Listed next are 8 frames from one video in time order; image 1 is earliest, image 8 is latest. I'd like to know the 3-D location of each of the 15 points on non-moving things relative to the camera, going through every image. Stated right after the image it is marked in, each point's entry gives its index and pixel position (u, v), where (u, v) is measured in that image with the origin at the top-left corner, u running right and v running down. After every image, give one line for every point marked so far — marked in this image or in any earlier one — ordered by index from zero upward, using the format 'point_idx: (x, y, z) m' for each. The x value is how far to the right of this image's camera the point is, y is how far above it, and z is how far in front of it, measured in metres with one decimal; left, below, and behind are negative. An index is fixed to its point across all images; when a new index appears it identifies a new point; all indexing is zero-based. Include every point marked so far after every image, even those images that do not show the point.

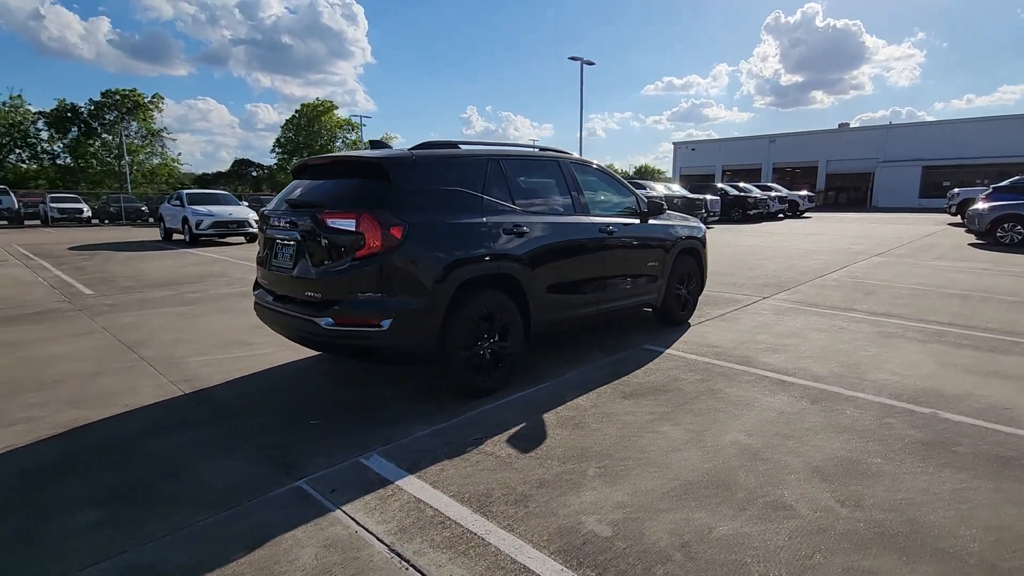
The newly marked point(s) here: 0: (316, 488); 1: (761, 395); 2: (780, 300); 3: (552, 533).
0: (-1.1, -1.2, +3.2) m
1: (+2.1, -0.9, +4.6) m
2: (+4.3, -0.2, +8.6) m
3: (+0.2, -1.2, +2.7) m
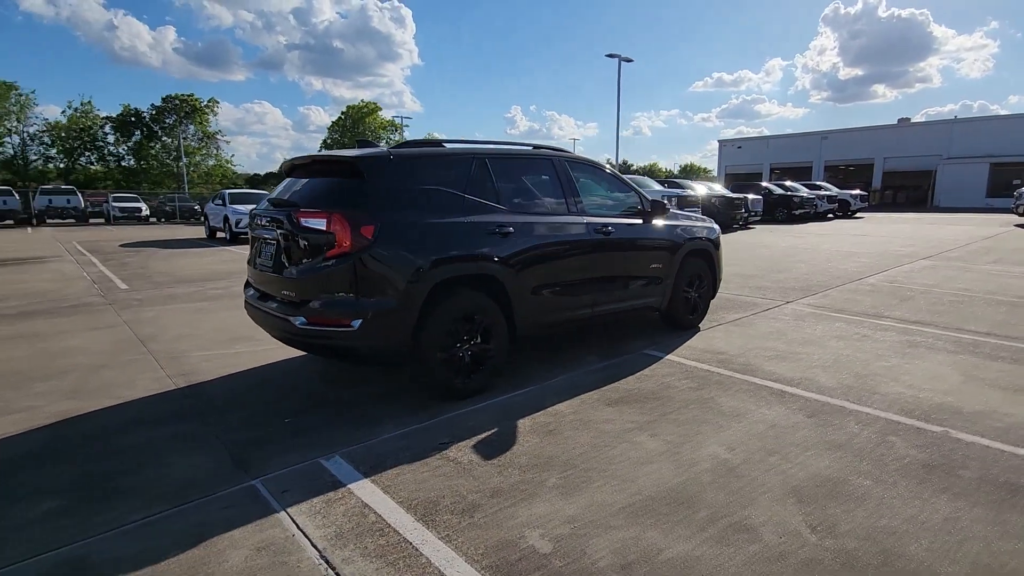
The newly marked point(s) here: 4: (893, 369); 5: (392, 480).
0: (-1.4, -1.2, +3.1) m
1: (+2.0, -1.0, +4.4) m
2: (+4.4, -0.3, +8.2) m
3: (-0.1, -1.3, +2.6) m
4: (+3.7, -0.8, +5.3) m
5: (-0.7, -1.1, +3.2) m
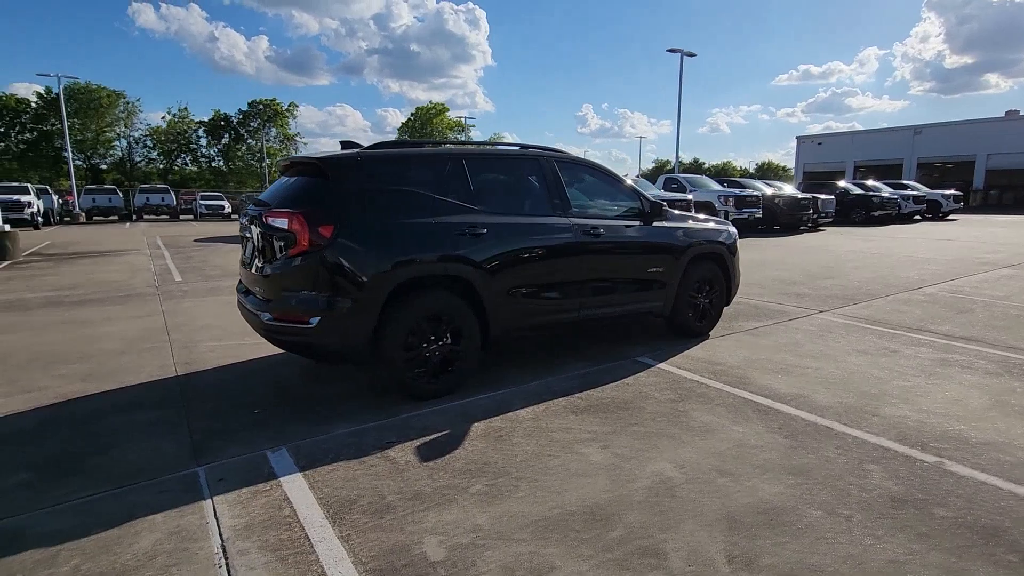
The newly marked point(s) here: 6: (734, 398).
0: (-1.9, -1.1, +3.3) m
1: (+1.7, -1.0, +4.1) m
2: (+4.6, -0.4, +7.5) m
3: (-0.6, -1.3, +2.6) m
4: (+3.5, -0.9, +4.8) m
5: (-1.1, -1.1, +3.3) m
6: (+1.9, -0.9, +4.5) m
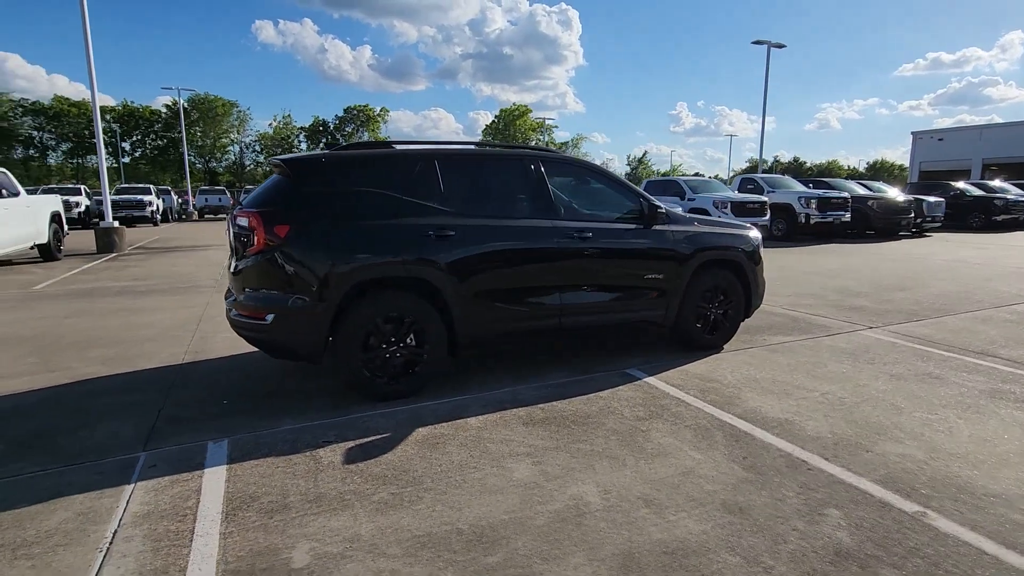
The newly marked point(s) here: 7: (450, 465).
0: (-2.4, -1.1, +3.5) m
1: (+1.2, -1.1, +3.7) m
2: (+4.7, -0.6, +6.7) m
3: (-1.3, -1.3, +2.6) m
4: (+3.2, -1.0, +4.1) m
5: (-1.7, -1.1, +3.4) m
6: (+1.5, -1.0, +4.1) m
7: (-0.4, -1.1, +3.5) m
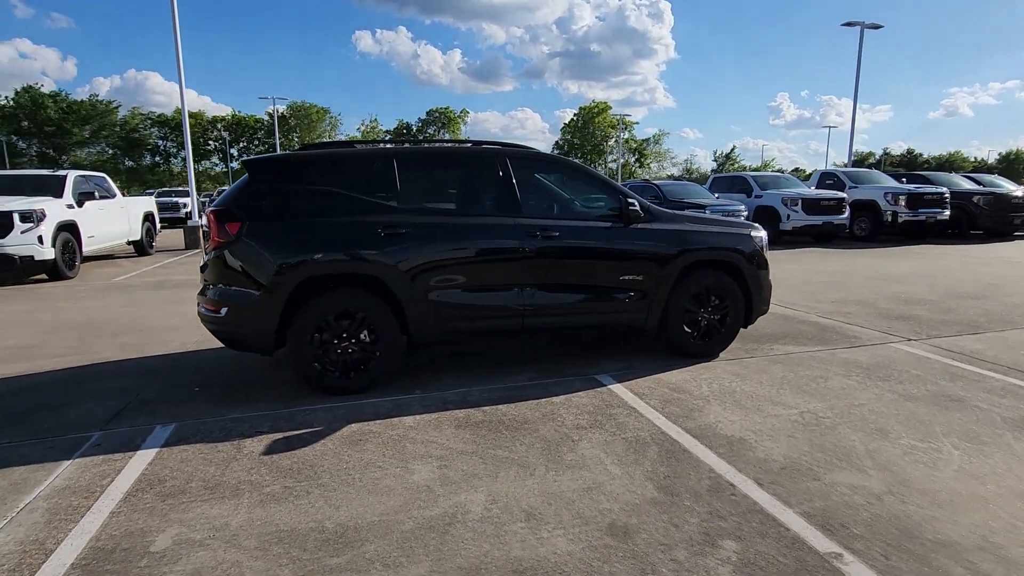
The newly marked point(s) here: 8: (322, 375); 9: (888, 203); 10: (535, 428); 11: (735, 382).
0: (-2.9, -1.1, +3.8) m
1: (+0.7, -1.1, +3.5) m
2: (+4.5, -0.6, +5.9) m
3: (-2.0, -1.2, +2.8) m
4: (+2.7, -1.1, +3.6) m
5: (-2.3, -1.1, +3.6) m
6: (+1.0, -1.0, +3.8) m
7: (-1.0, -1.1, +3.5) m
8: (-1.6, -0.7, +4.5) m
9: (+12.9, +2.9, +18.4) m
10: (+0.2, -1.0, +3.9) m
11: (+2.0, -0.8, +4.8) m
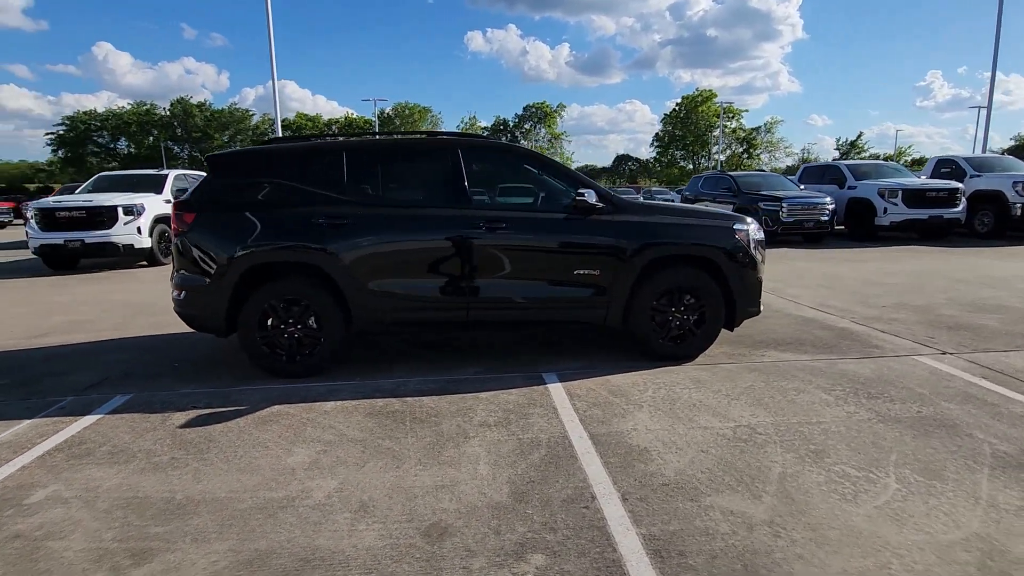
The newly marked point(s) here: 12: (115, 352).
0: (-3.6, -0.9, +4.3) m
1: (-0.1, -1.1, +3.3) m
2: (+4.1, -0.7, +5.0) m
3: (-2.9, -1.1, +3.1) m
4: (+1.9, -1.1, +3.0) m
5: (-3.0, -1.0, +4.0) m
6: (+0.3, -1.0, +3.6) m
7: (-1.8, -1.0, +3.6) m
8: (-2.1, -0.6, +4.8) m
9: (+14.8, +2.7, +15.7) m
10: (-0.5, -1.0, +3.9) m
11: (+1.4, -0.8, +4.4) m
12: (-4.1, -0.7, +5.6) m
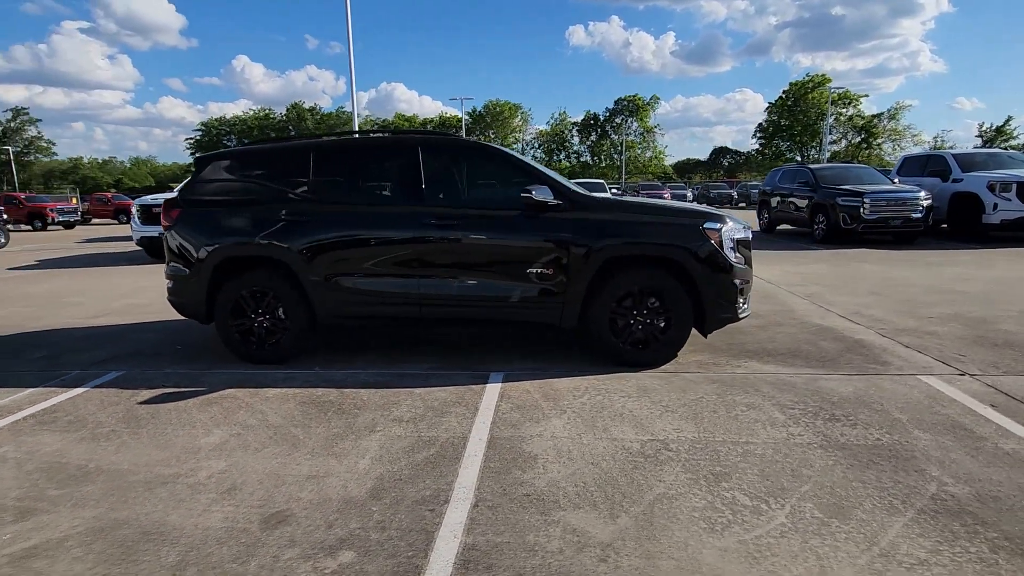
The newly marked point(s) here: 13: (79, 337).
0: (-4.1, -0.8, +4.9) m
1: (-0.8, -1.1, +3.4) m
2: (+3.6, -0.8, +4.2) m
3: (-3.6, -1.0, +3.7) m
4: (+1.1, -1.1, +2.7) m
5: (-3.5, -0.9, +4.5) m
6: (-0.4, -1.0, +3.6) m
7: (-2.4, -1.0, +3.9) m
8: (-2.6, -0.5, +5.1) m
9: (+16.1, +2.4, +12.9) m
10: (-1.1, -0.9, +4.0) m
11: (+0.9, -0.8, +4.1) m
12: (-4.4, -0.6, +6.3) m
13: (-5.0, -0.6, +6.2) m
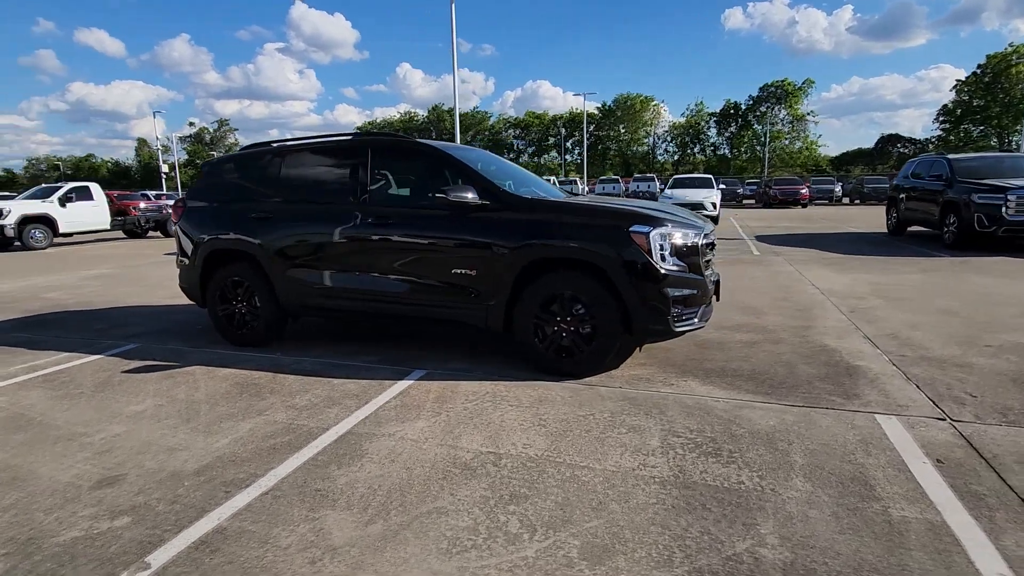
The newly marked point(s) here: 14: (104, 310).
0: (-4.6, -0.6, +6.0) m
1: (-1.9, -1.0, +3.7) m
2: (+2.7, -0.9, +3.4) m
3: (-4.4, -0.9, +4.6) m
4: (-0.2, -1.2, +2.6) m
5: (-4.2, -0.7, +5.4) m
6: (-1.4, -1.0, +3.8) m
7: (-3.2, -0.9, +4.6) m
8: (-3.1, -0.4, +5.8) m
9: (+17.0, +1.8, +8.7) m
10: (-2.0, -0.9, +4.3) m
11: (0.0, -0.9, +4.0) m
12: (-4.5, -0.4, +7.4) m
13: (-5.1, -0.4, +7.4) m
14: (-5.9, -0.3, +7.7) m
